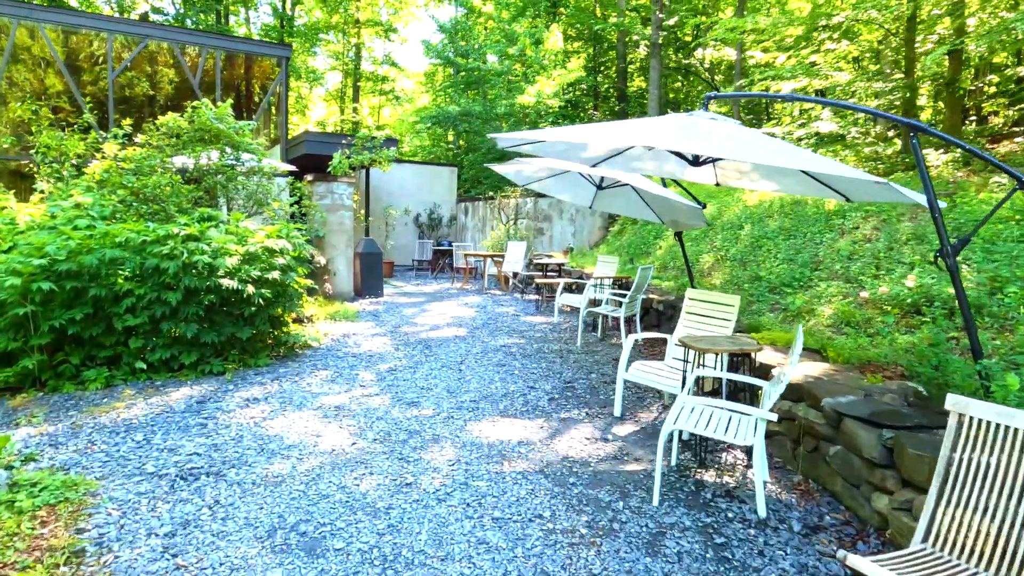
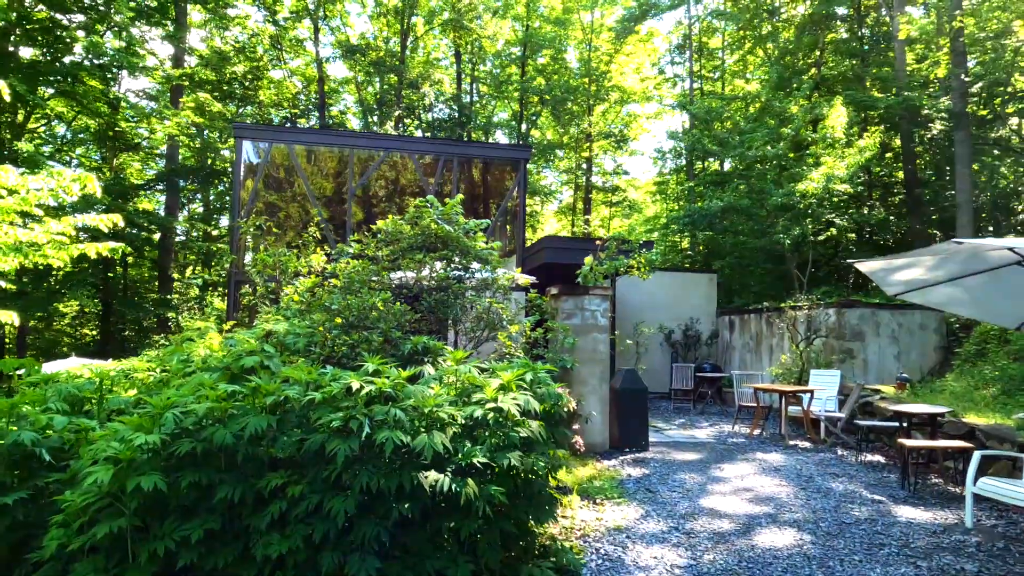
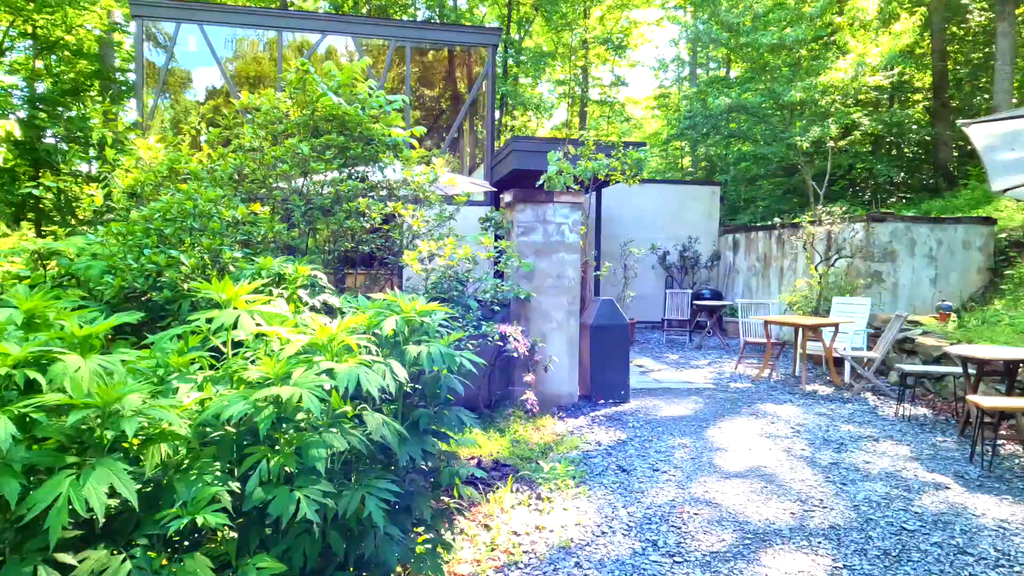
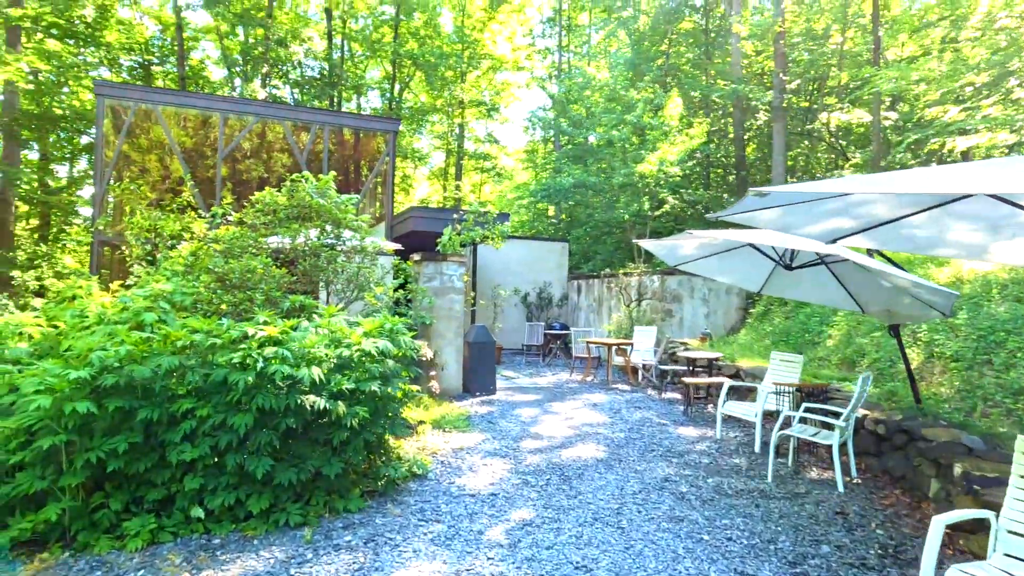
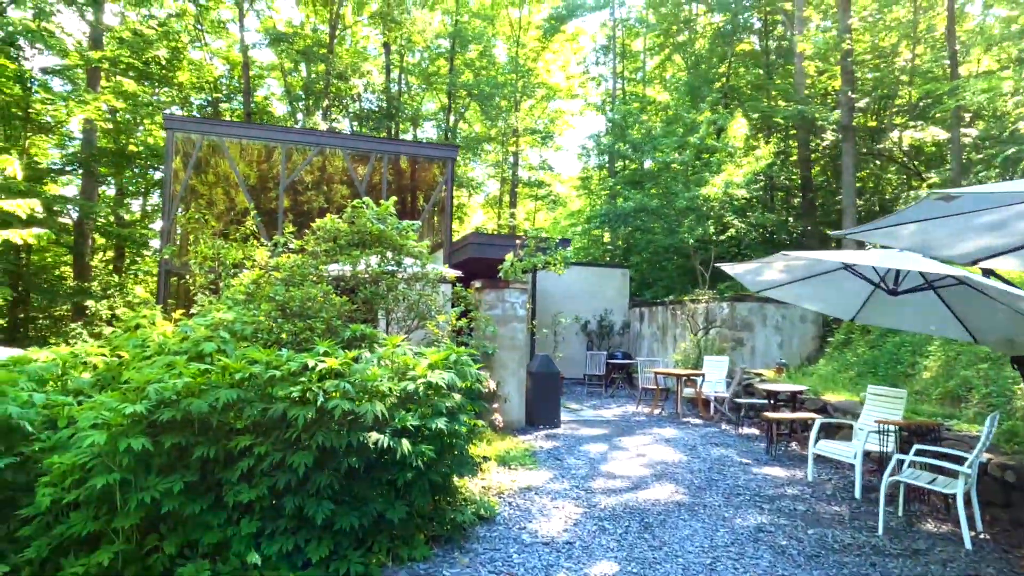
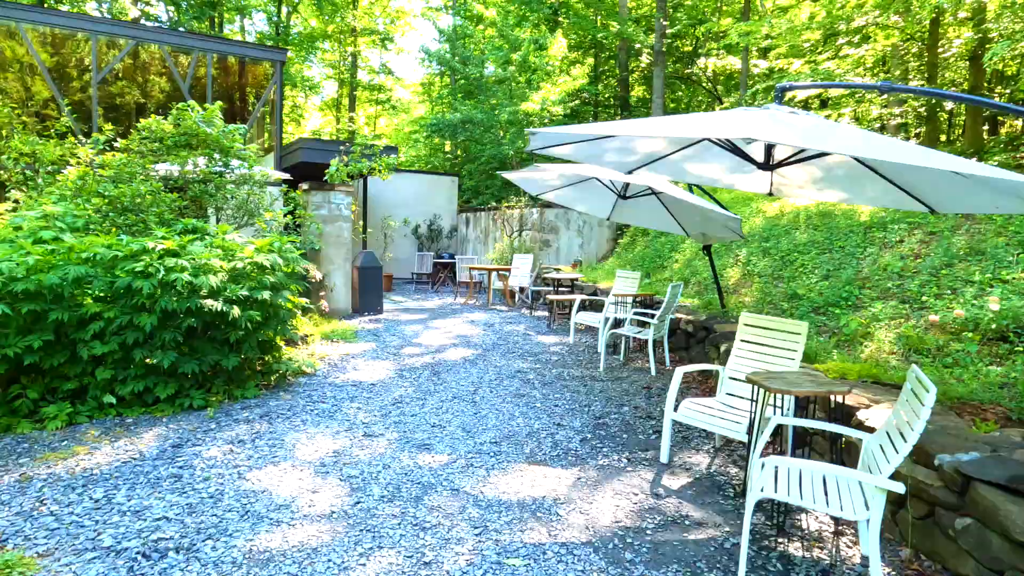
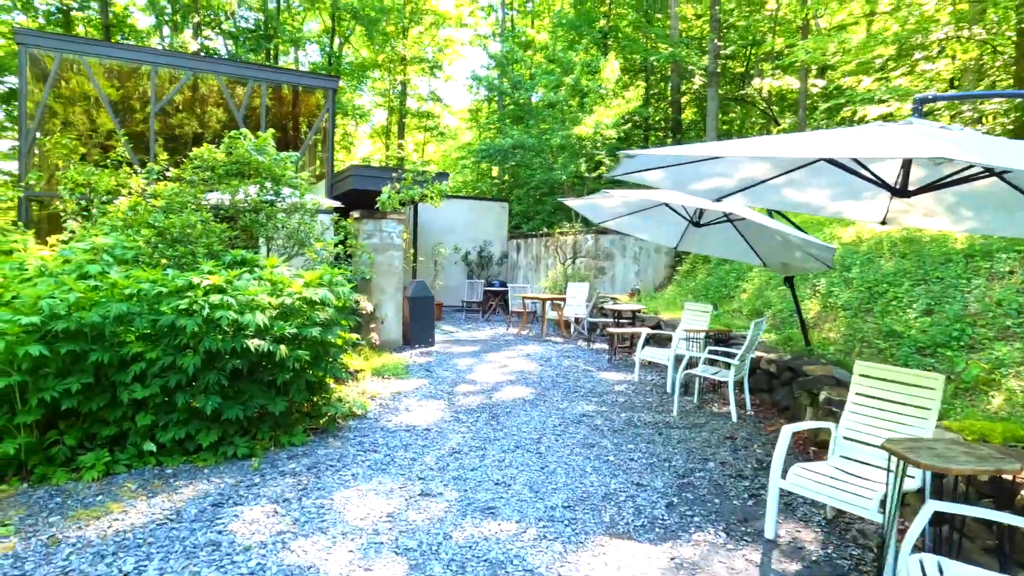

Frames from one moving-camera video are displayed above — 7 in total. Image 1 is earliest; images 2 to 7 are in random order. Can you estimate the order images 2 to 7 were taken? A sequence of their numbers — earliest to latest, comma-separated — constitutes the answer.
6, 7, 4, 5, 2, 3
